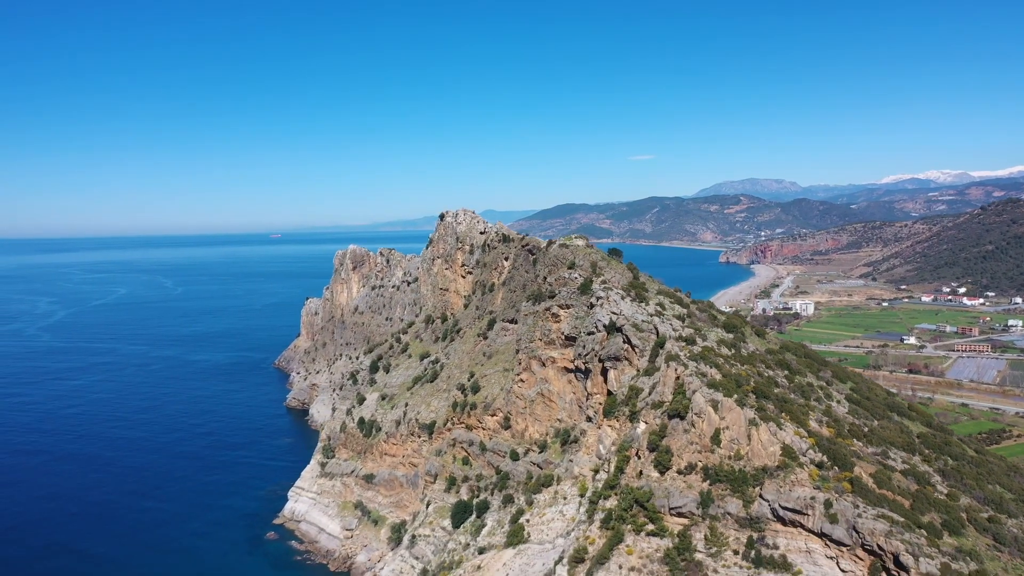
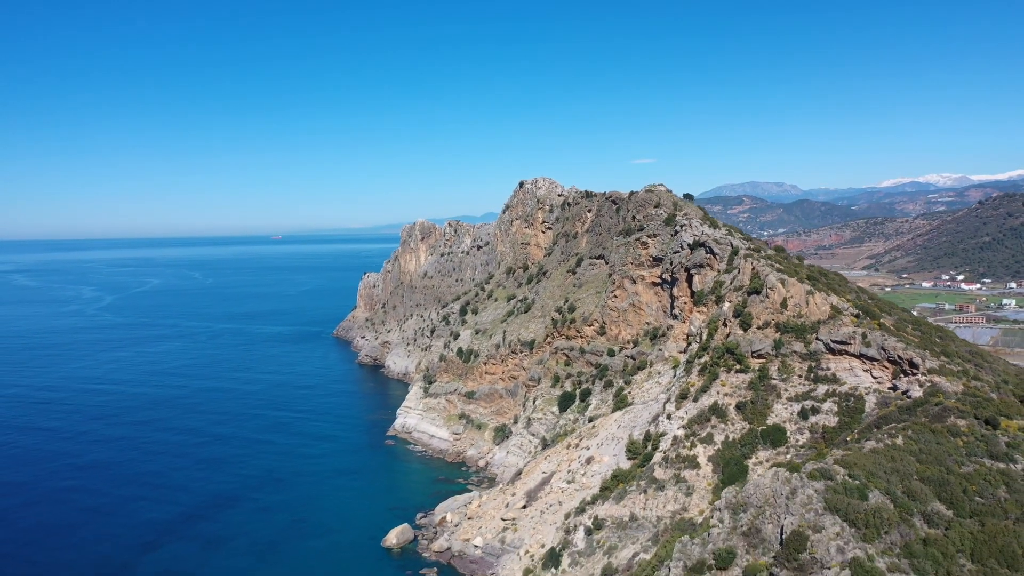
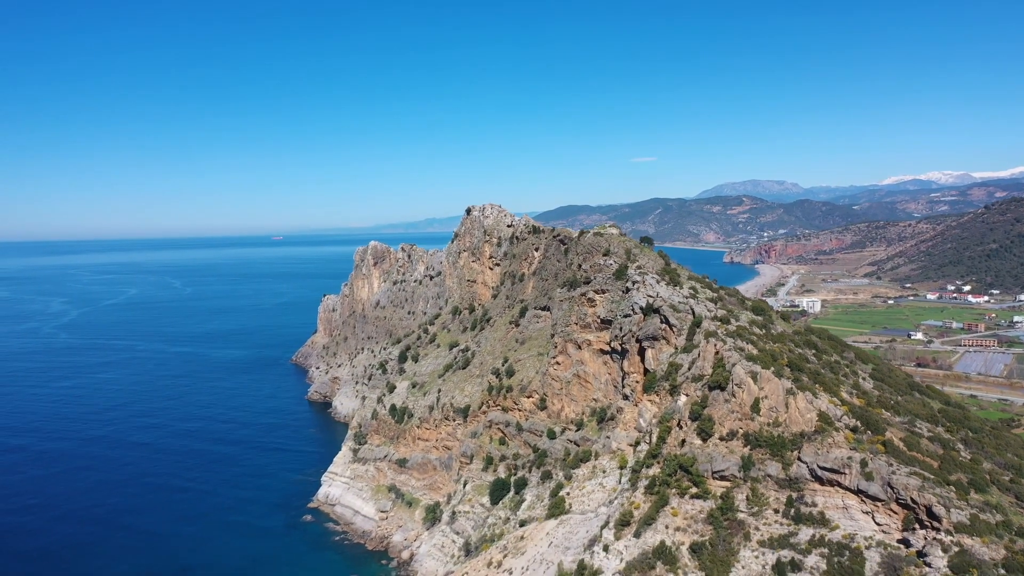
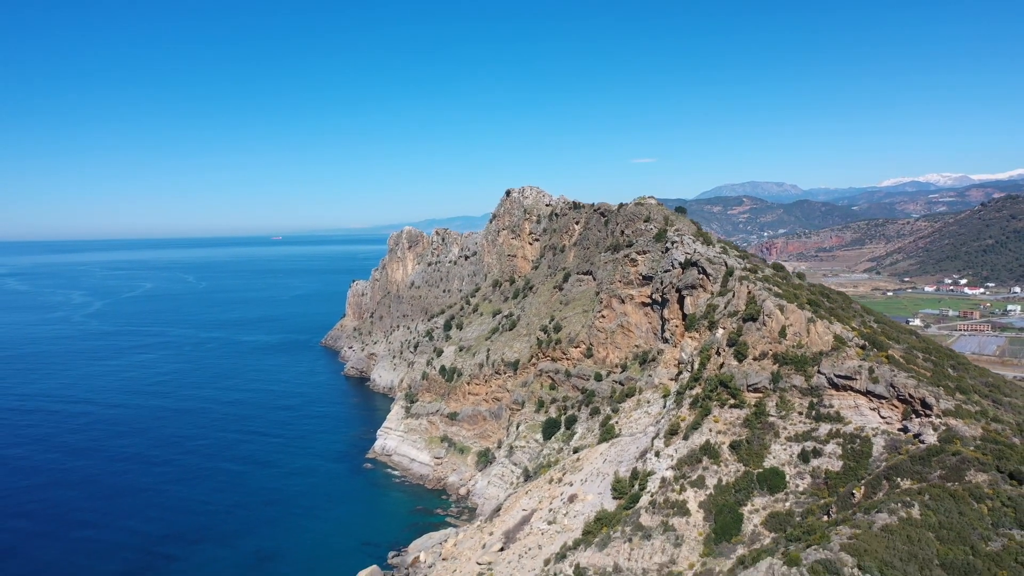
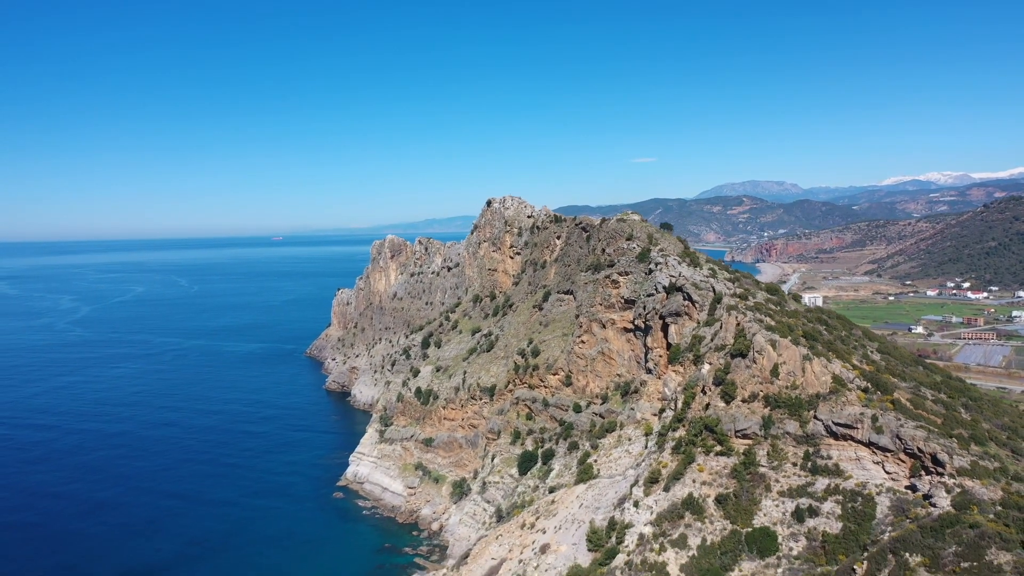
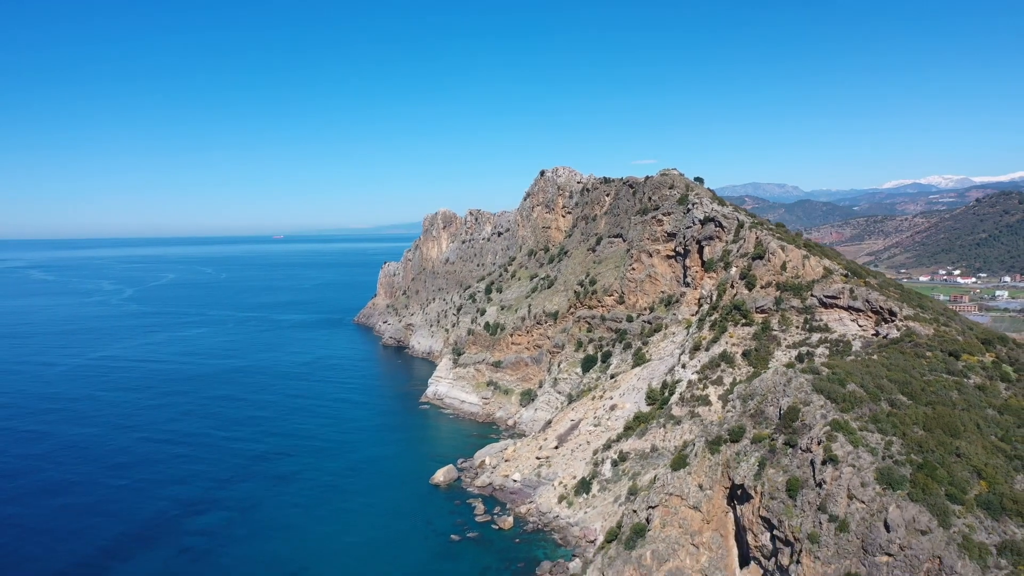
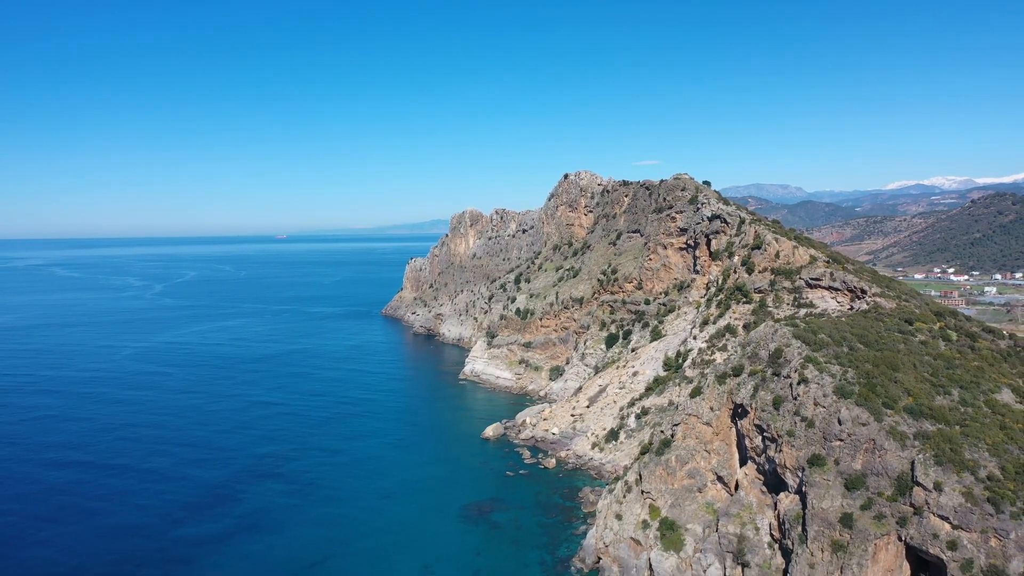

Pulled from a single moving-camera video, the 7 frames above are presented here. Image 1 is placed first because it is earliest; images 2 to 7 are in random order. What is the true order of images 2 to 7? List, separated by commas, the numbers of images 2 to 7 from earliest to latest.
3, 5, 4, 2, 6, 7
